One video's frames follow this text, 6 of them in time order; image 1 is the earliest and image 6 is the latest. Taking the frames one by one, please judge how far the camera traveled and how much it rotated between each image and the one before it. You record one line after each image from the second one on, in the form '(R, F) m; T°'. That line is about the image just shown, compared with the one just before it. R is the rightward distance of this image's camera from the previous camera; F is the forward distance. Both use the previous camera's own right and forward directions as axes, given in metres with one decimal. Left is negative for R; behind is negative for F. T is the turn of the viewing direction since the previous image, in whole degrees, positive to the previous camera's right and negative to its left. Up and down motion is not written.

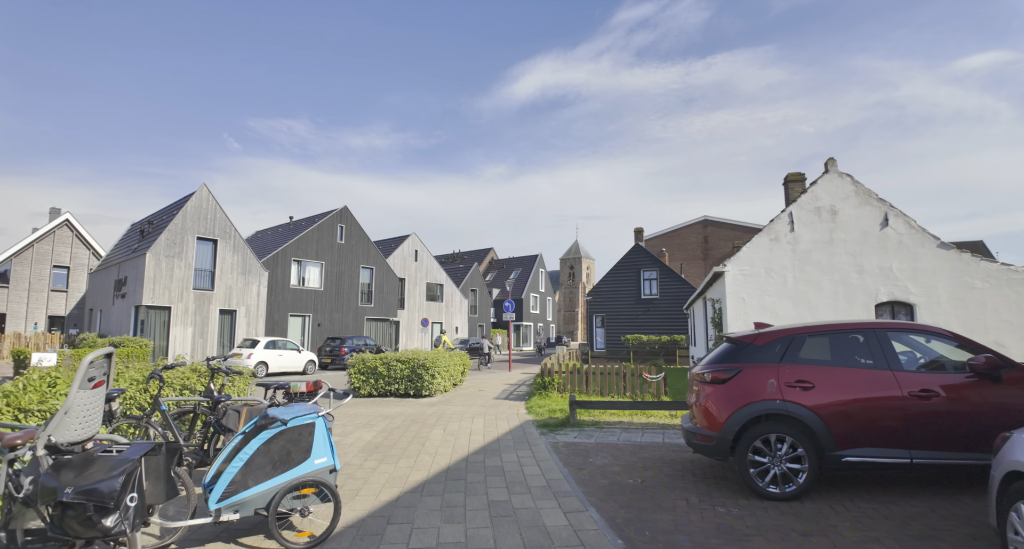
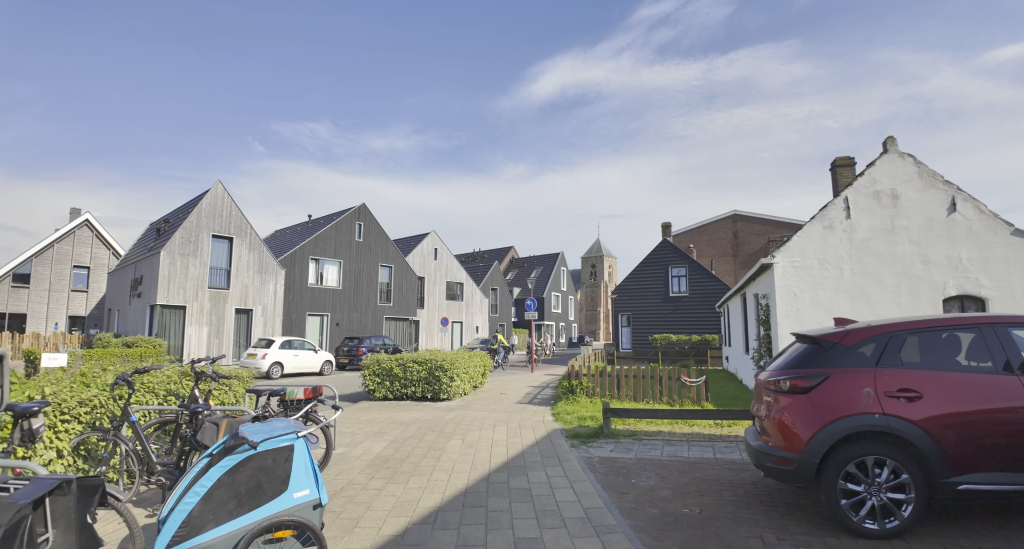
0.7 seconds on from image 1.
(-0.1, +1.0) m; -2°
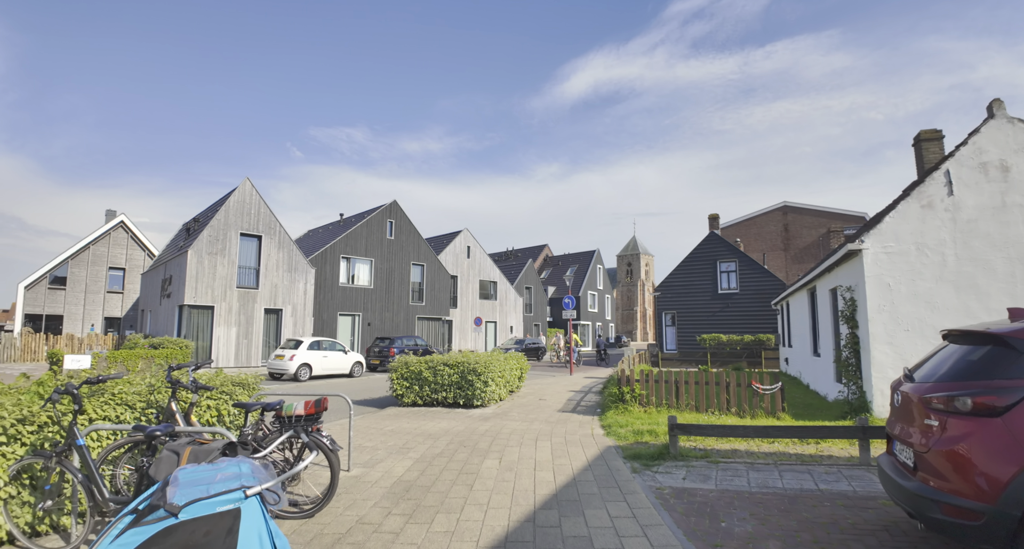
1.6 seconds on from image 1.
(-0.1, +1.2) m; -4°
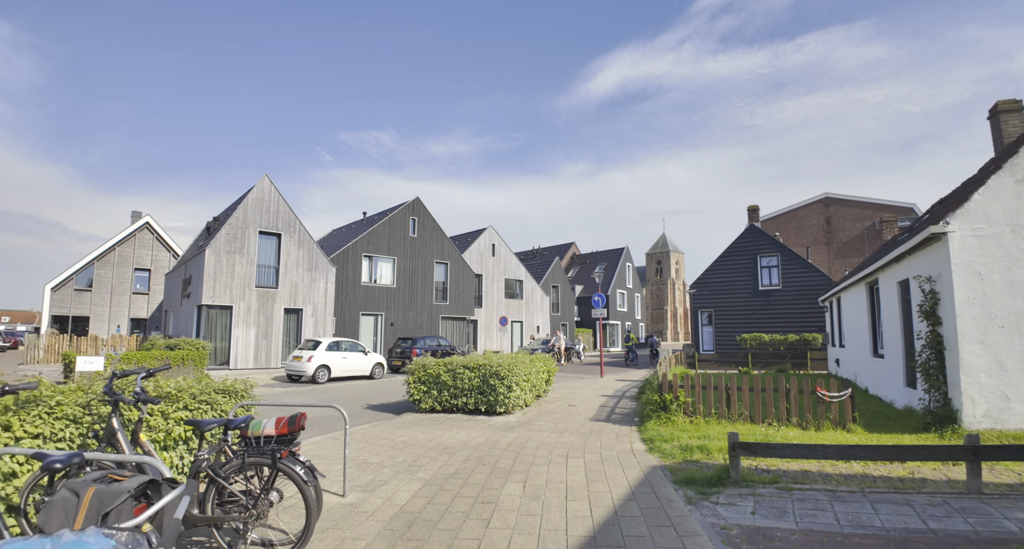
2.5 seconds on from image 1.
(0.0, +1.0) m; -3°
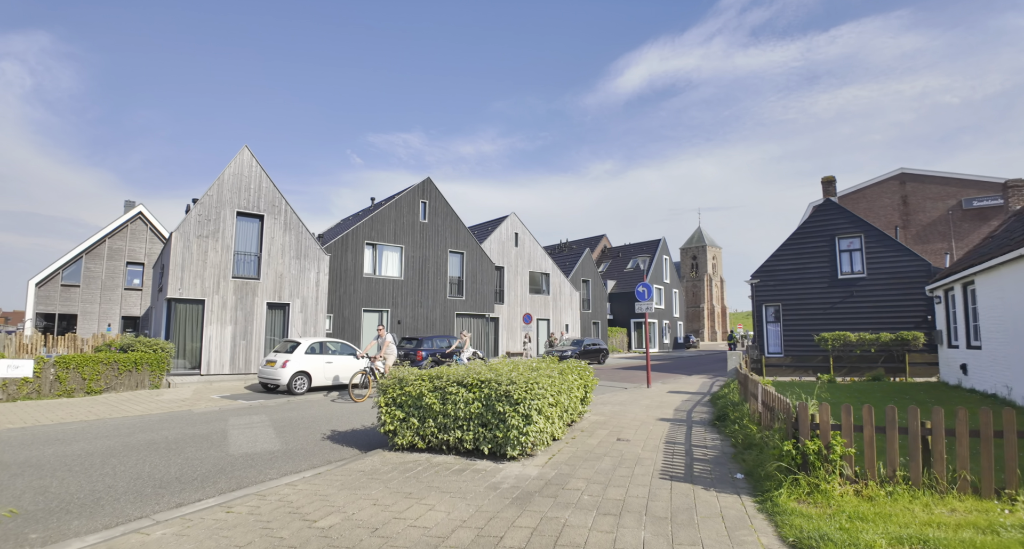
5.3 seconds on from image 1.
(+0.1, +3.6) m; -3°
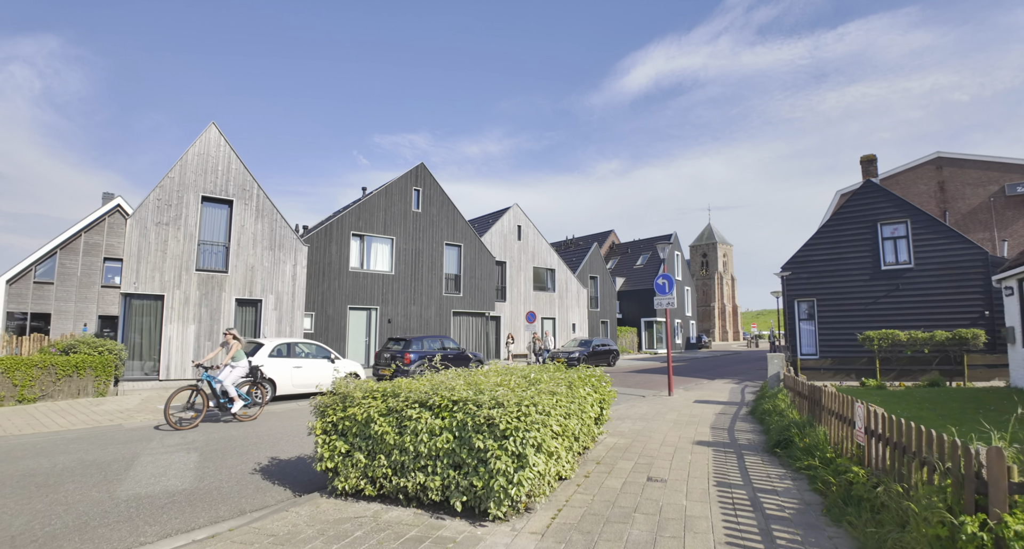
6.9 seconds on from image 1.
(+0.2, +2.0) m; -1°
